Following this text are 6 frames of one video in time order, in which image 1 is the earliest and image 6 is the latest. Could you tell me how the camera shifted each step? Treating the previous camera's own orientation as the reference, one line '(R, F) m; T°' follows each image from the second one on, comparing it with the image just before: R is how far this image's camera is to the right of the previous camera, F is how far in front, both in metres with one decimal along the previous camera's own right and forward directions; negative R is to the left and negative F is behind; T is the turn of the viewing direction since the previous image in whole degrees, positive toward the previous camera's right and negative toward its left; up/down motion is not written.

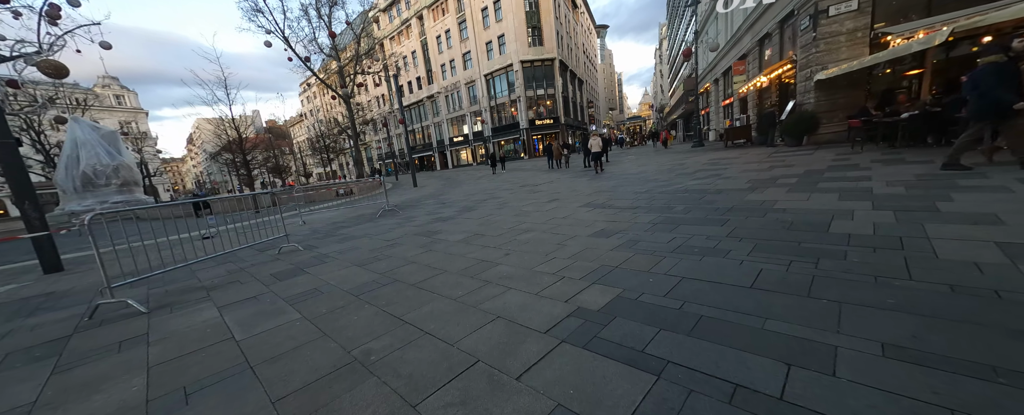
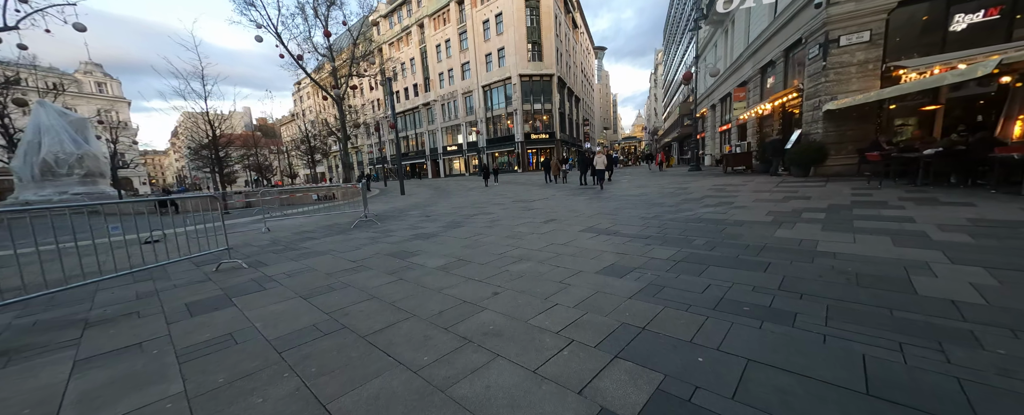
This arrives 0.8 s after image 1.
(0.0, +0.8) m; +2°
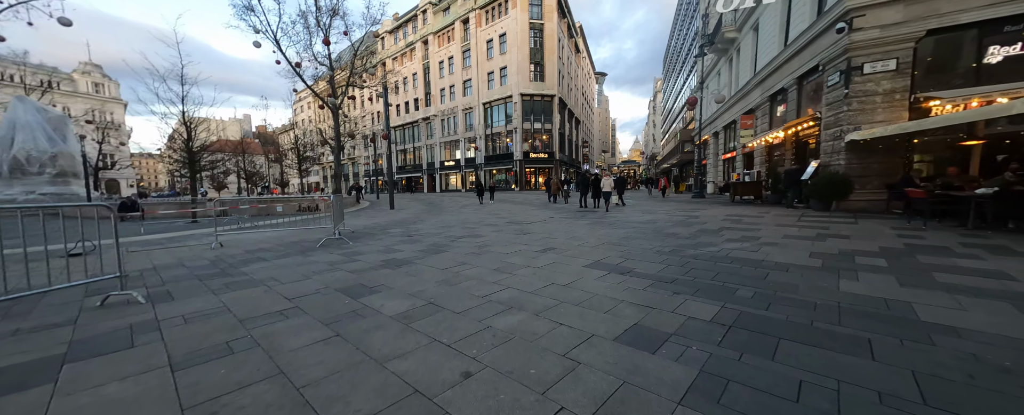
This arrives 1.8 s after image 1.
(+0.1, +1.0) m; +1°
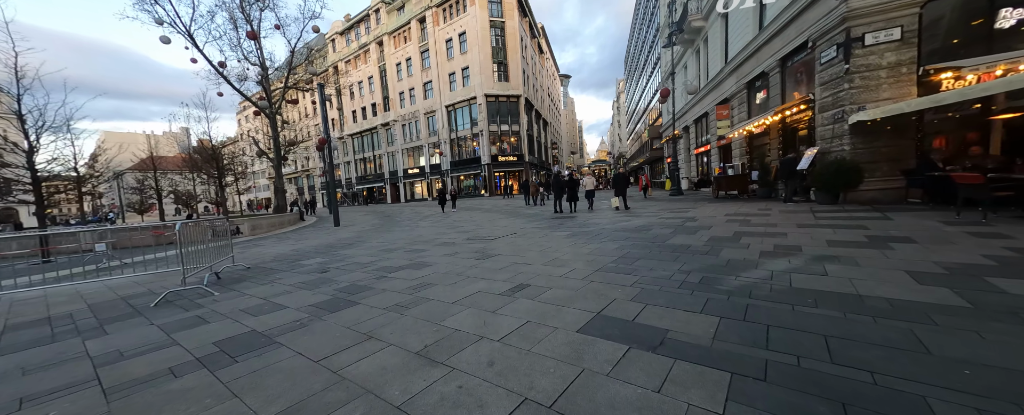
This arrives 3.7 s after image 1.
(+0.3, +2.1) m; +5°
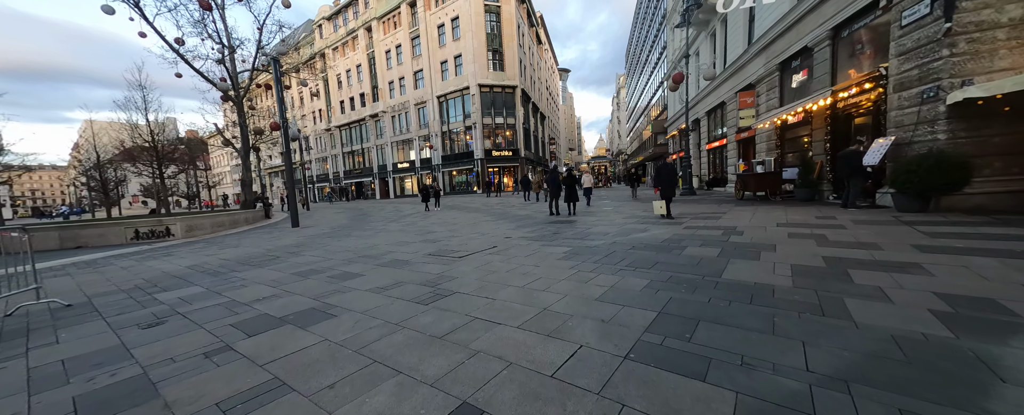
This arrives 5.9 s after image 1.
(+0.4, +2.3) m; +1°
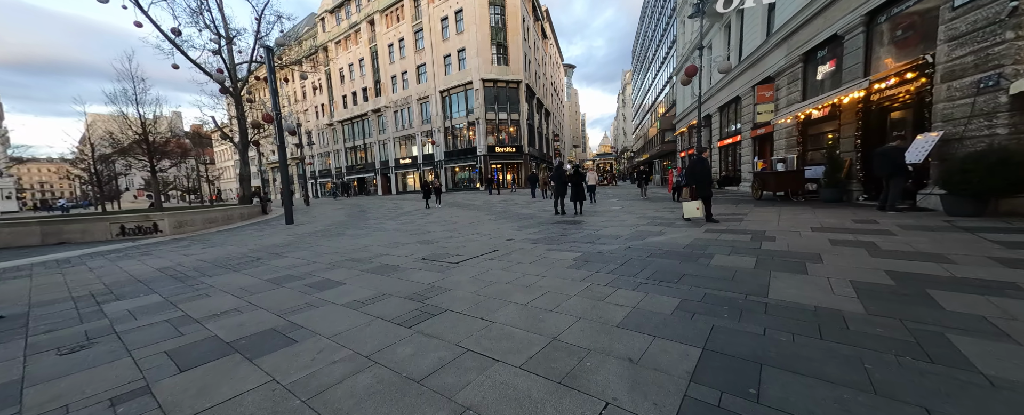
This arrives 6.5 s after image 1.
(0.0, +0.7) m; -1°
